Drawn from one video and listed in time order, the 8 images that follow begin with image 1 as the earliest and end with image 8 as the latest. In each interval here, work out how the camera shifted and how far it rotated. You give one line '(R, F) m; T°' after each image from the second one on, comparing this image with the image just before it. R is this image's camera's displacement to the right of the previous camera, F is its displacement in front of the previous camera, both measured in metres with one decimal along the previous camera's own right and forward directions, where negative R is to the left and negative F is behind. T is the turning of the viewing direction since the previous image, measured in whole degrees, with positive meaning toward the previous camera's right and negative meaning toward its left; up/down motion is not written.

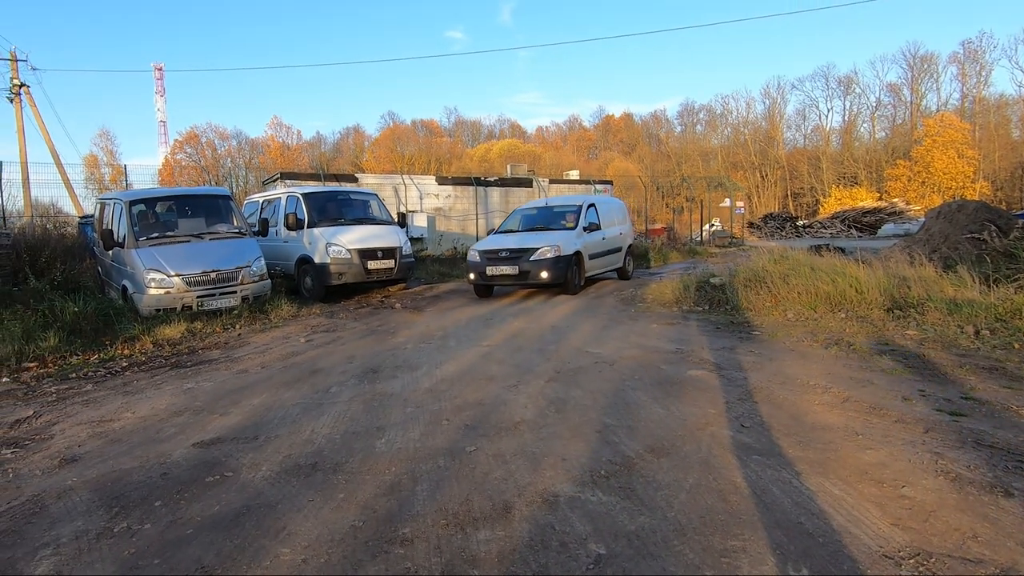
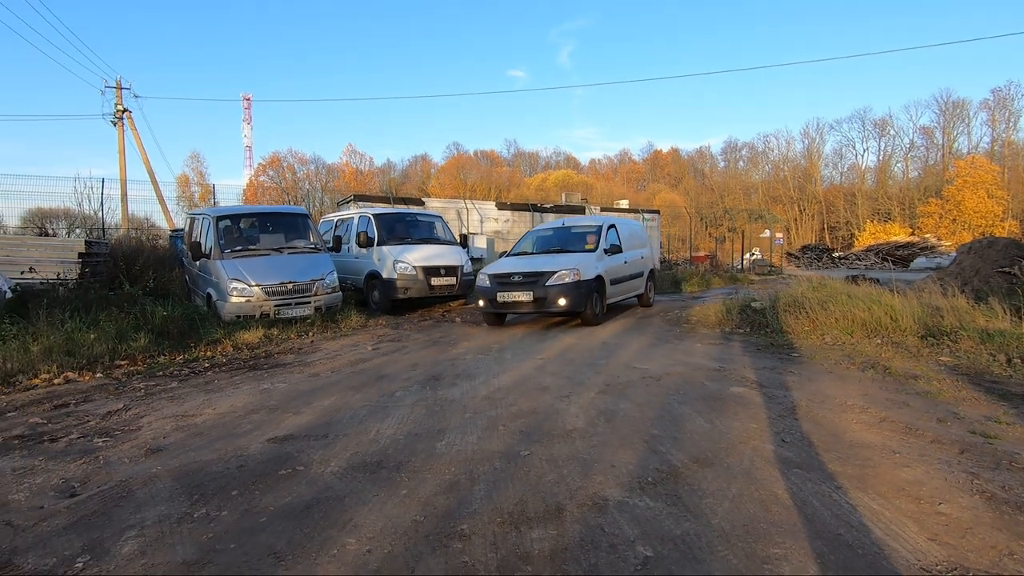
(-0.2, -0.2) m; -2°
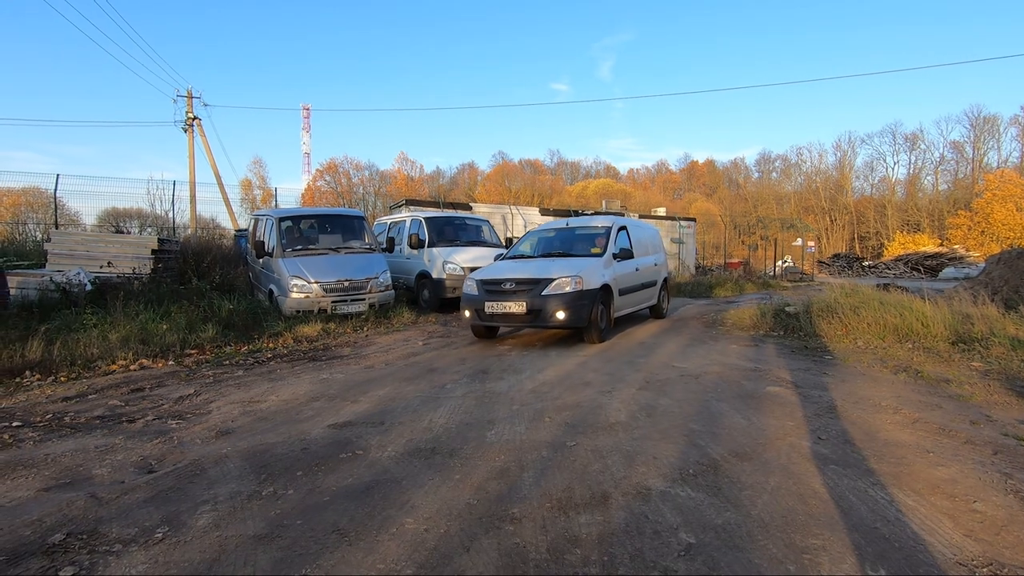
(-0.2, -0.2) m; -2°
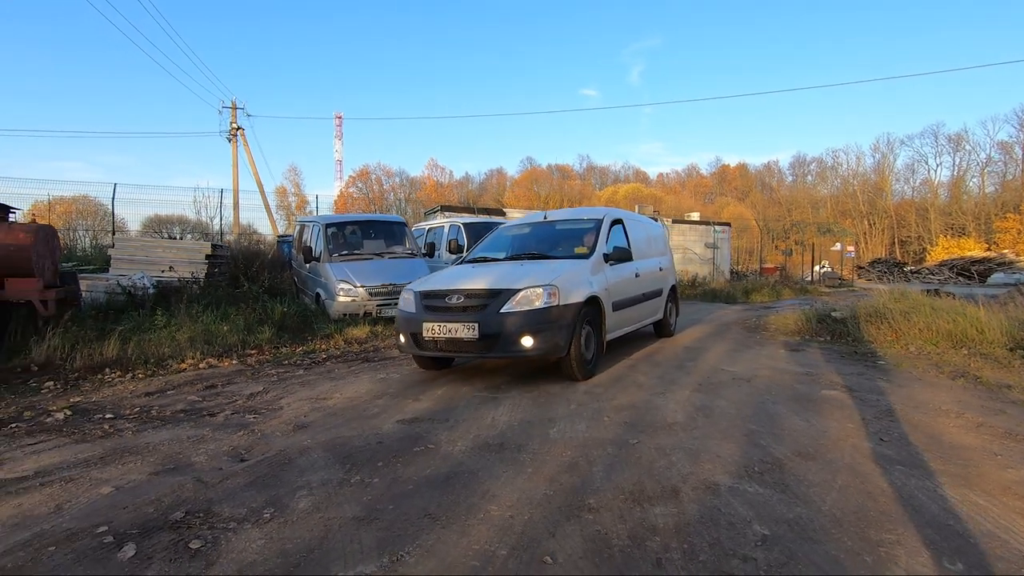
(-0.3, -0.2) m; -3°
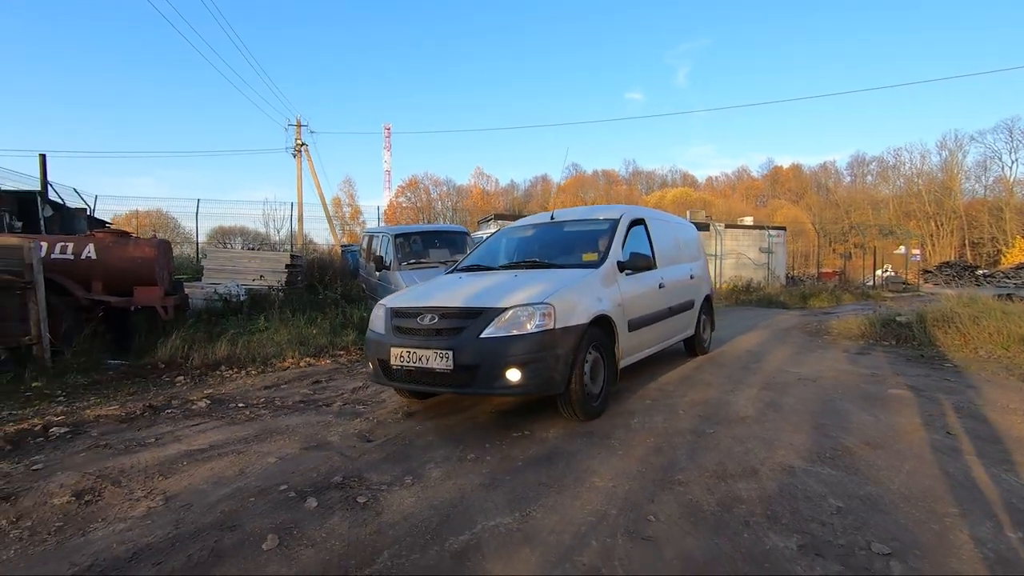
(-0.4, -0.6) m; -5°
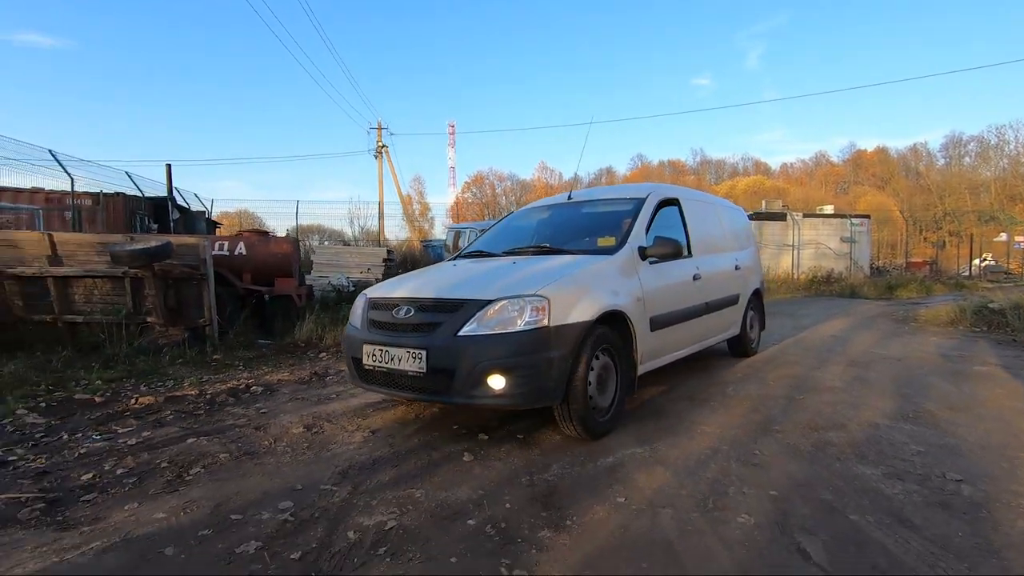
(-0.5, -0.9) m; -7°
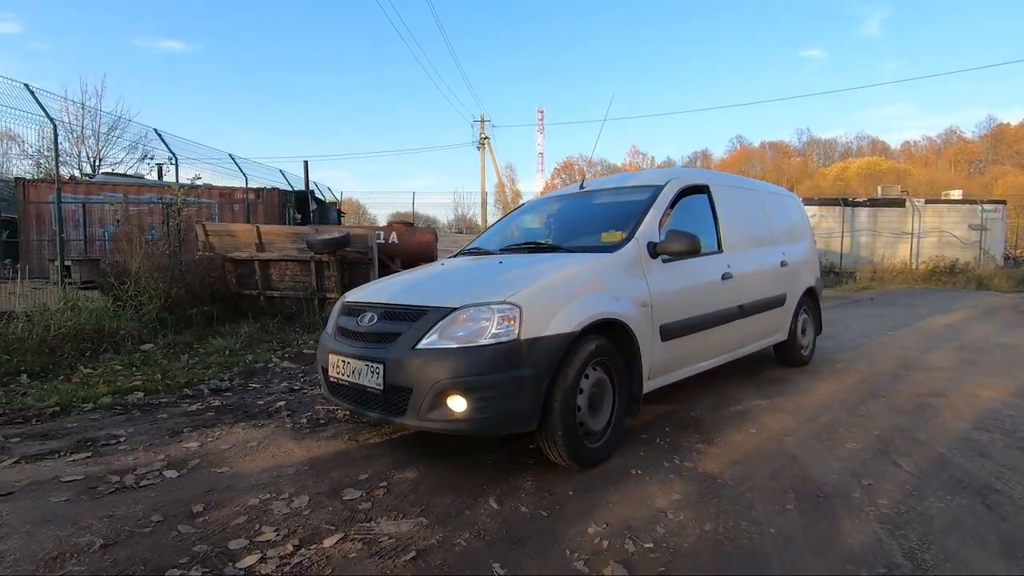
(-0.6, -1.3) m; -9°
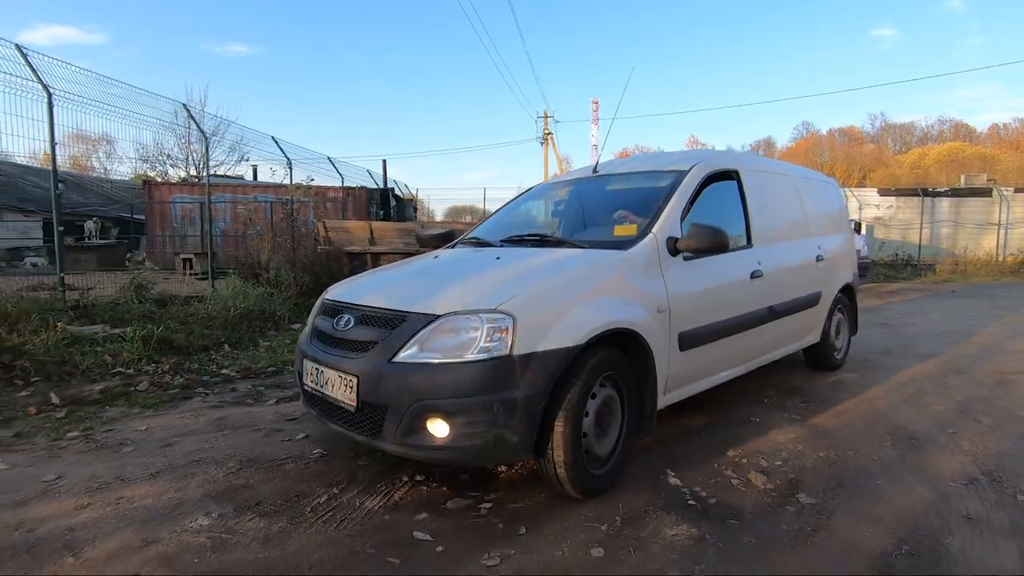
(-0.7, -1.0) m; -6°
